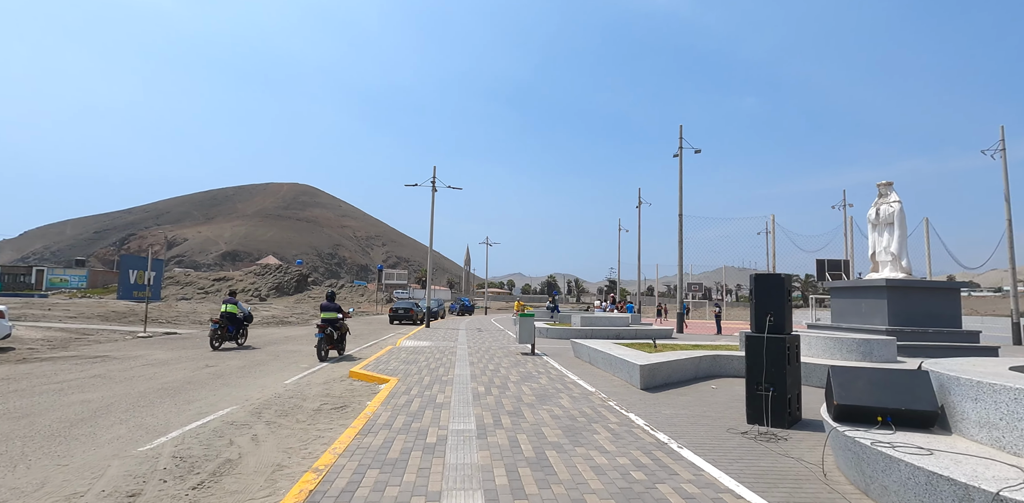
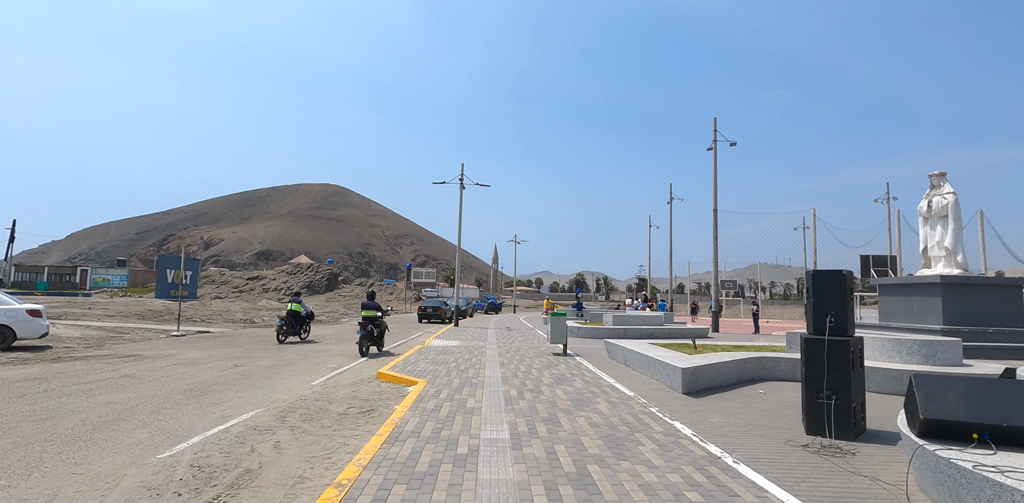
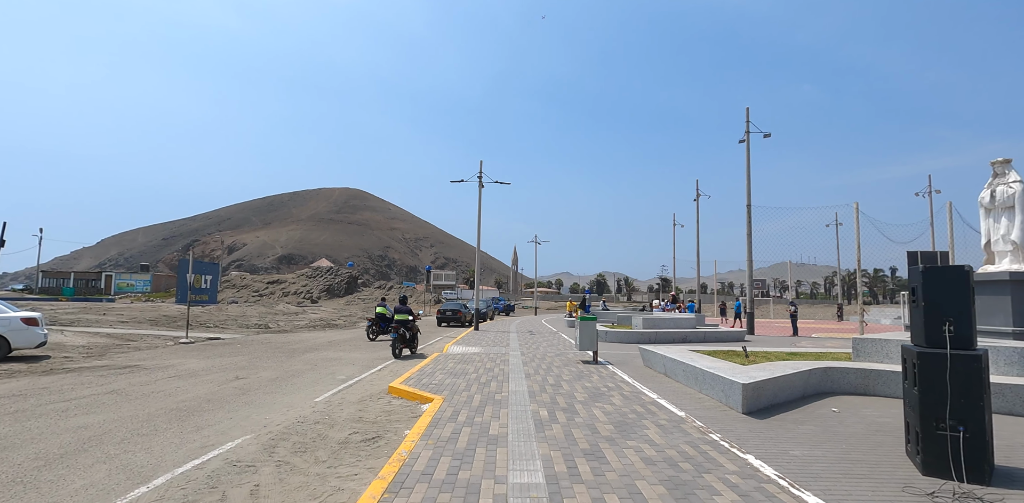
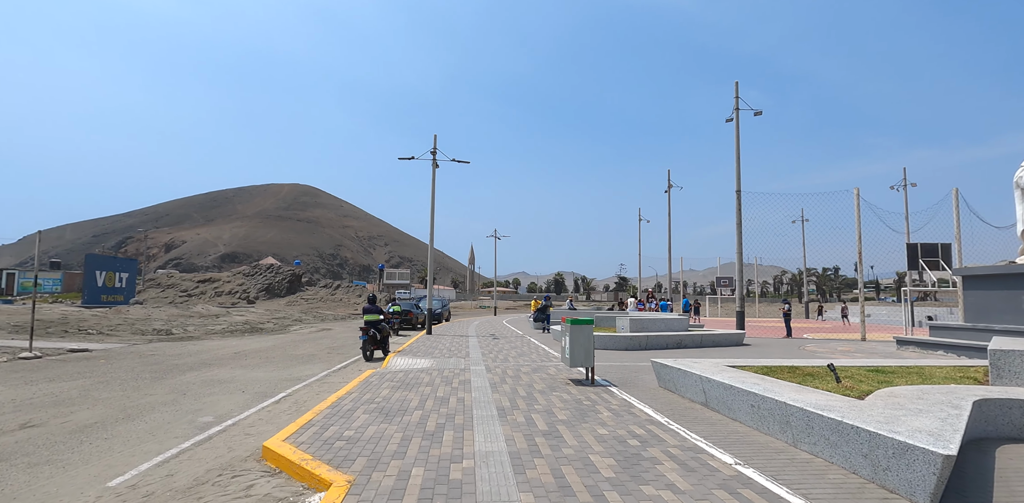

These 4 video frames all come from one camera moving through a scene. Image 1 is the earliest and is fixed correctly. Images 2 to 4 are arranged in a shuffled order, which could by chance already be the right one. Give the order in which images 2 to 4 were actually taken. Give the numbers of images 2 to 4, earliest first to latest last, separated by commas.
2, 3, 4
